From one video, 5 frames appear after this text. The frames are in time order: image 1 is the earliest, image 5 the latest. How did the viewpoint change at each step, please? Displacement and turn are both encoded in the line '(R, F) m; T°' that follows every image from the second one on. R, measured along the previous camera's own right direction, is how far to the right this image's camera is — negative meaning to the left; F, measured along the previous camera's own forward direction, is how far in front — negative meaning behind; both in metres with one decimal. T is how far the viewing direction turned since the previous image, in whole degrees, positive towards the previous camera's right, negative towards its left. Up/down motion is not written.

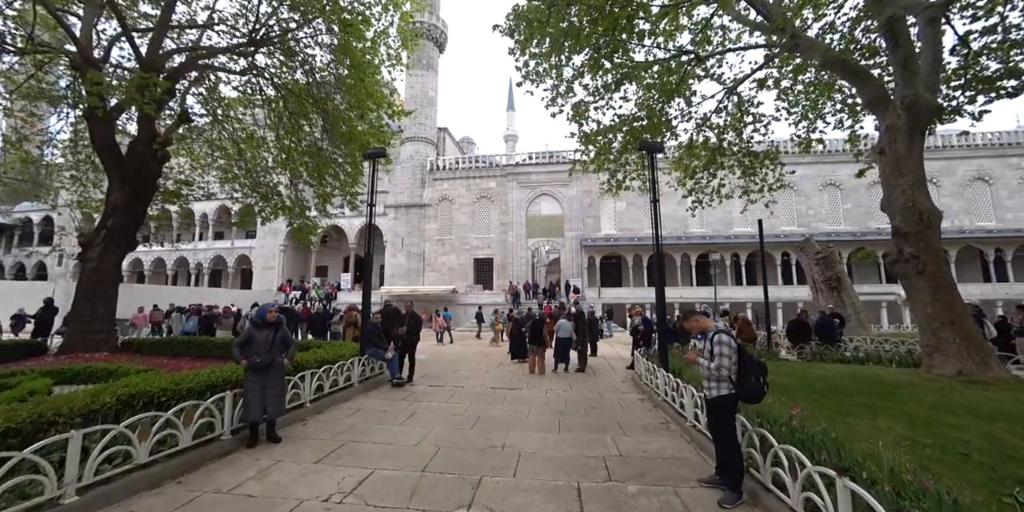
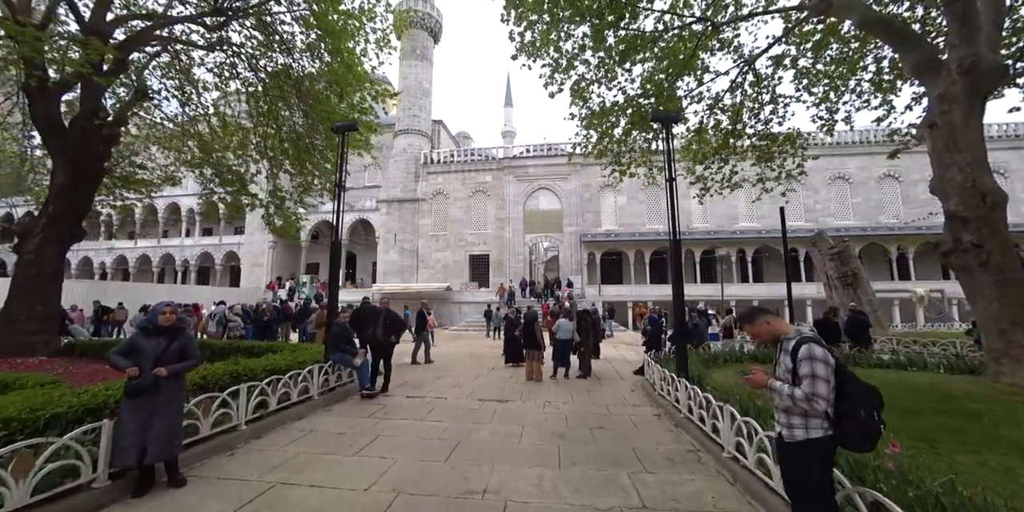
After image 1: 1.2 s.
(+0.1, +1.1) m; 0°
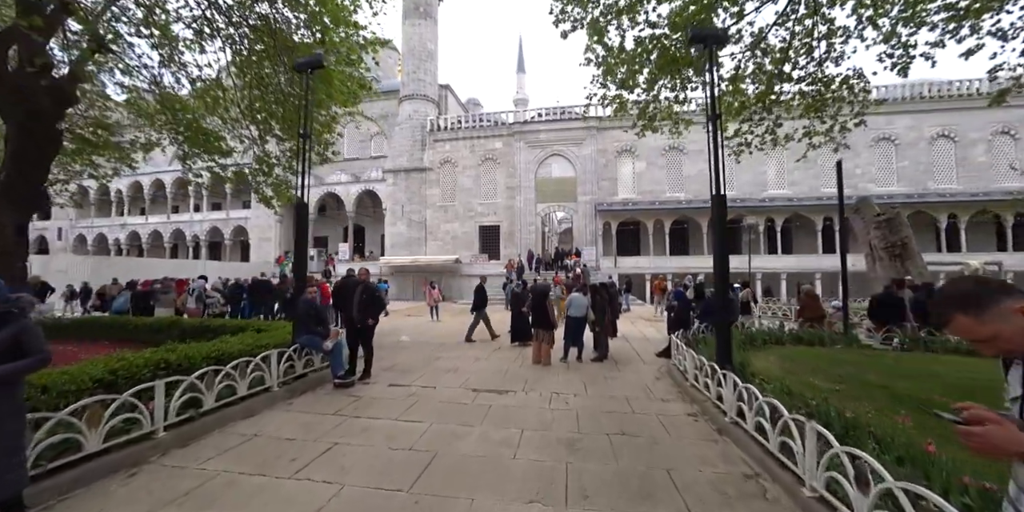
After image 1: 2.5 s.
(+0.2, +1.2) m; -2°
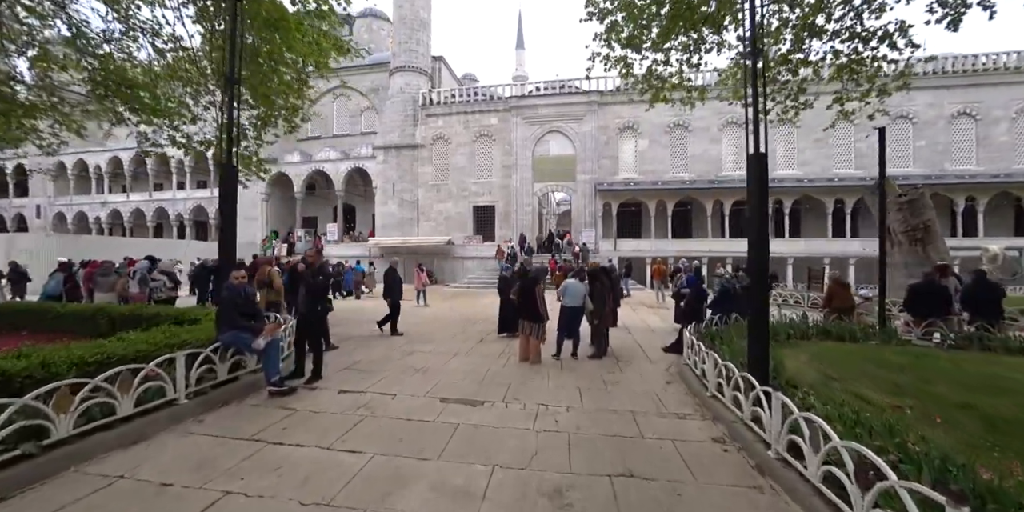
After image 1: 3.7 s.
(+0.2, +1.1) m; 0°
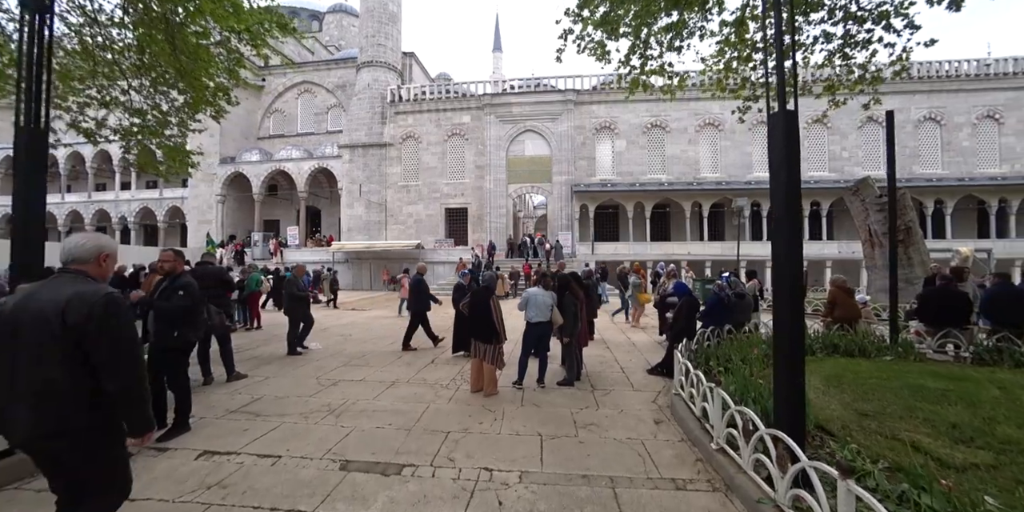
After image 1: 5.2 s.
(+0.3, +1.2) m; +3°
